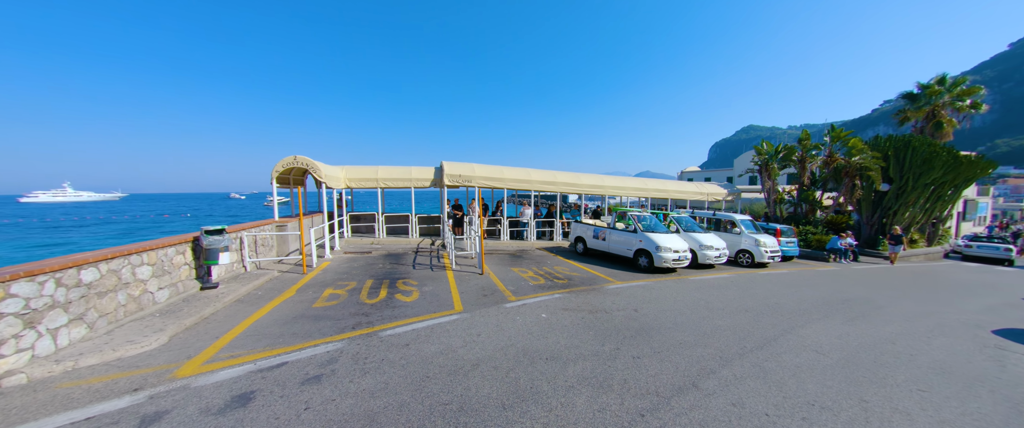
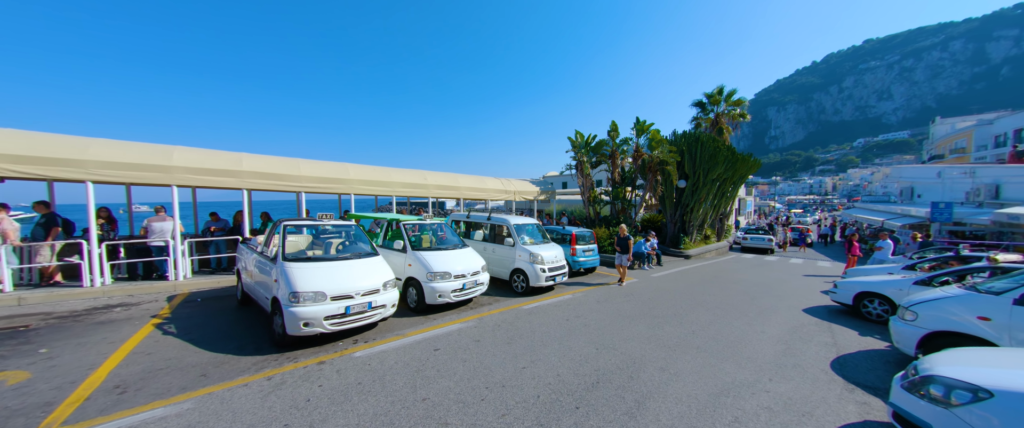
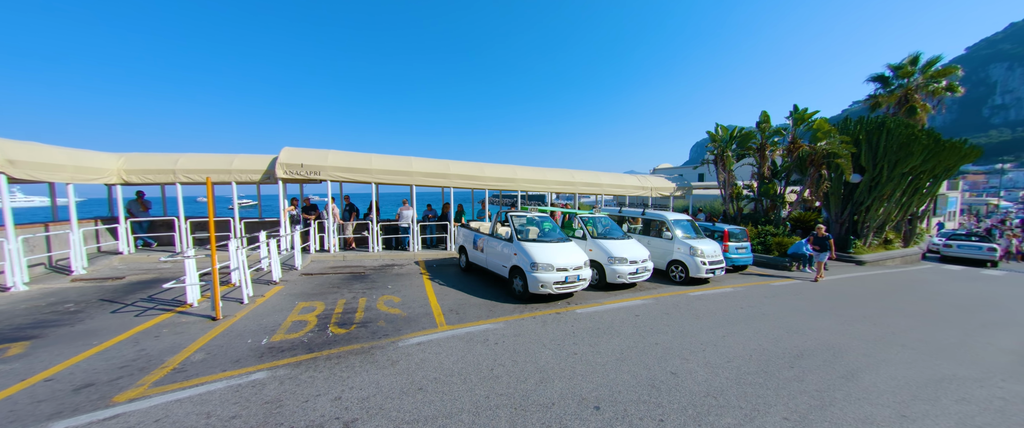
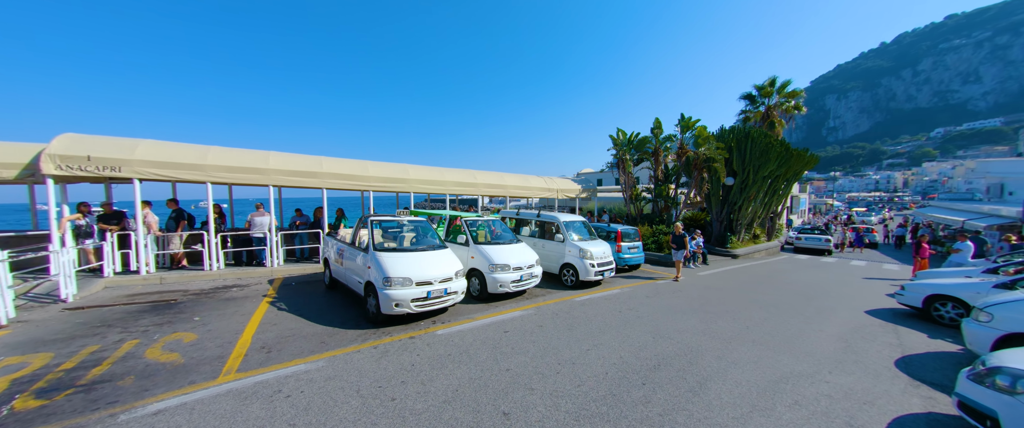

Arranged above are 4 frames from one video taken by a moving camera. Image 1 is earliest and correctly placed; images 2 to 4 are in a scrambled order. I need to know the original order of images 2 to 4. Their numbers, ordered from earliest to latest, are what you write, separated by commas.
3, 4, 2
